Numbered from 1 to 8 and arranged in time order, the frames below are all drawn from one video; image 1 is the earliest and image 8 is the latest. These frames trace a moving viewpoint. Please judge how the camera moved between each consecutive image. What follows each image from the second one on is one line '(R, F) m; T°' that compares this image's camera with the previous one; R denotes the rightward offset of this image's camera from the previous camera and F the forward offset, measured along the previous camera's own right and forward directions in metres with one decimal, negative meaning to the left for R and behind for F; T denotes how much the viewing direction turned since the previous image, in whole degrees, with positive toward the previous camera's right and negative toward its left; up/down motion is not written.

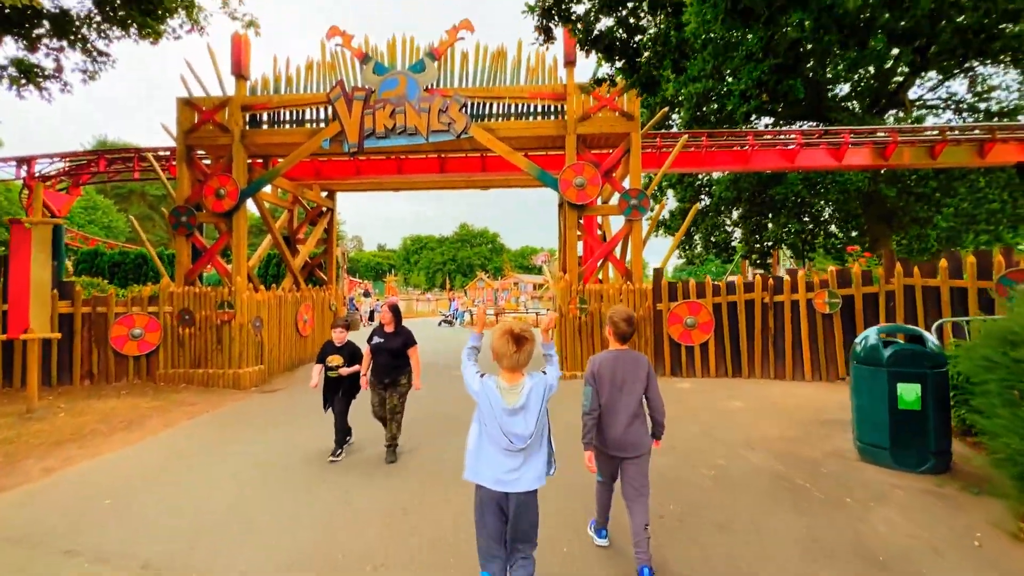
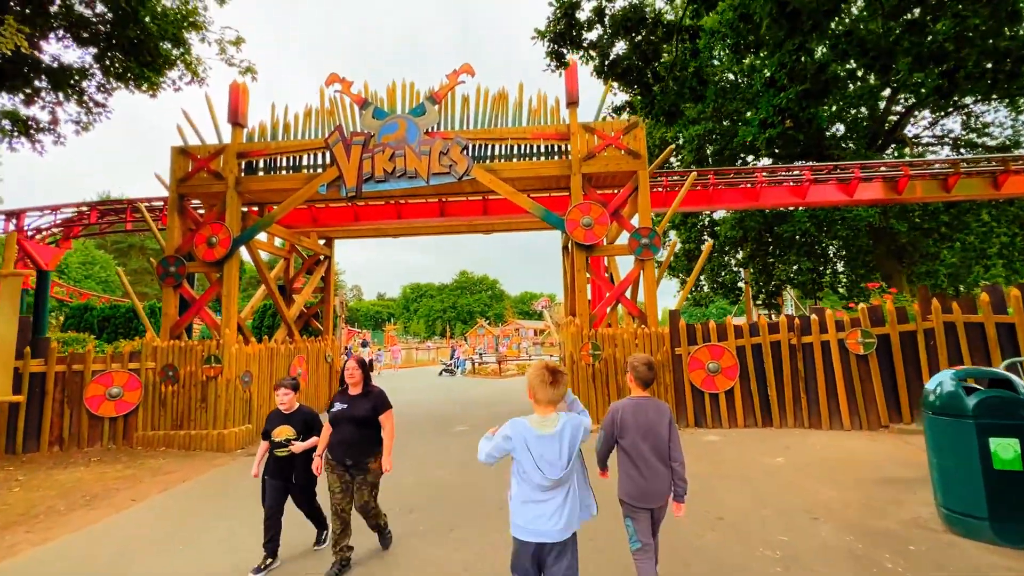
(-0.1, +0.5) m; 0°
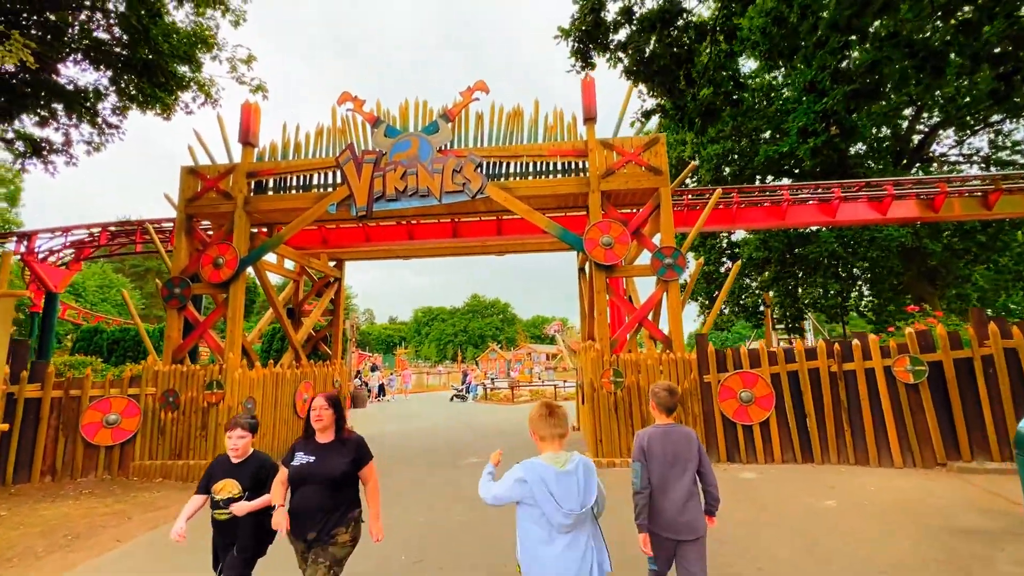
(-0.1, +0.4) m; -1°
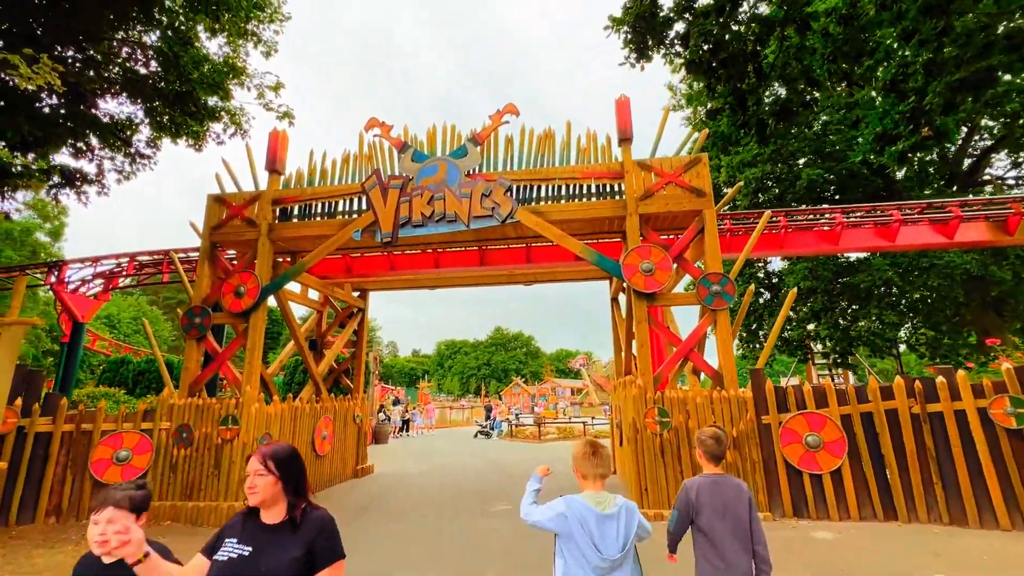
(-0.1, +0.5) m; -3°
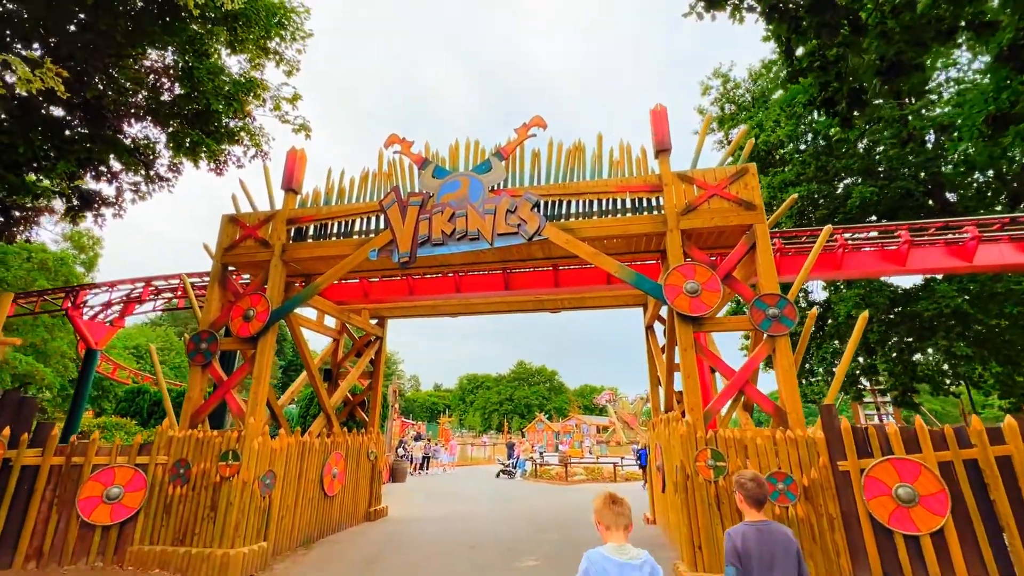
(-0.1, +0.7) m; -3°
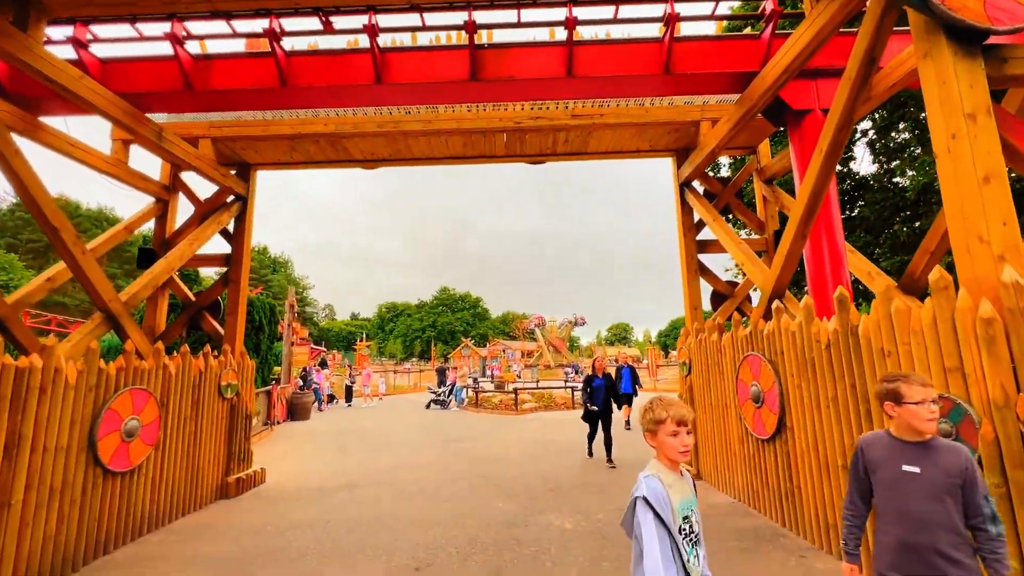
(-0.5, +3.8) m; +10°
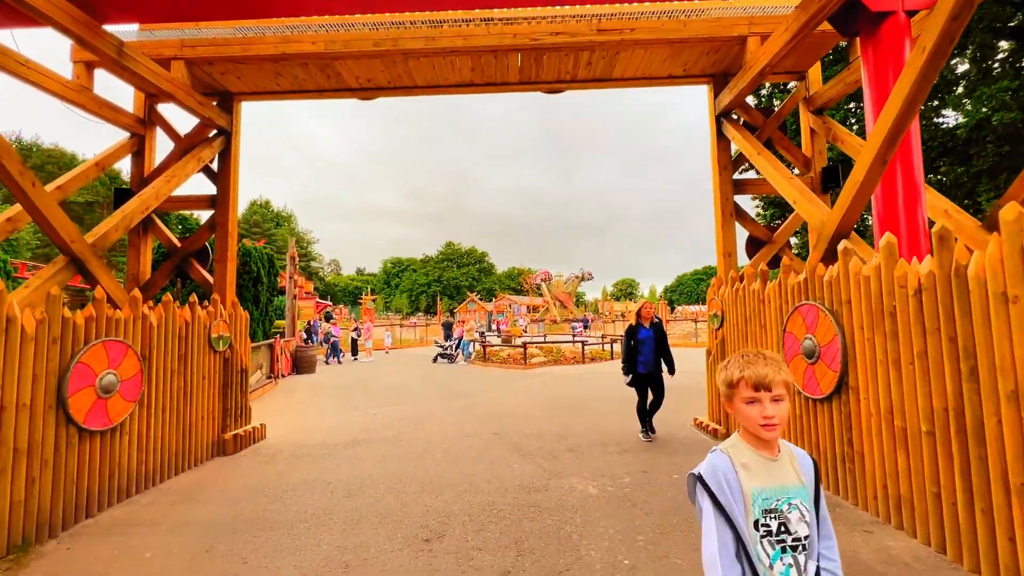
(-0.1, +0.5) m; -1°
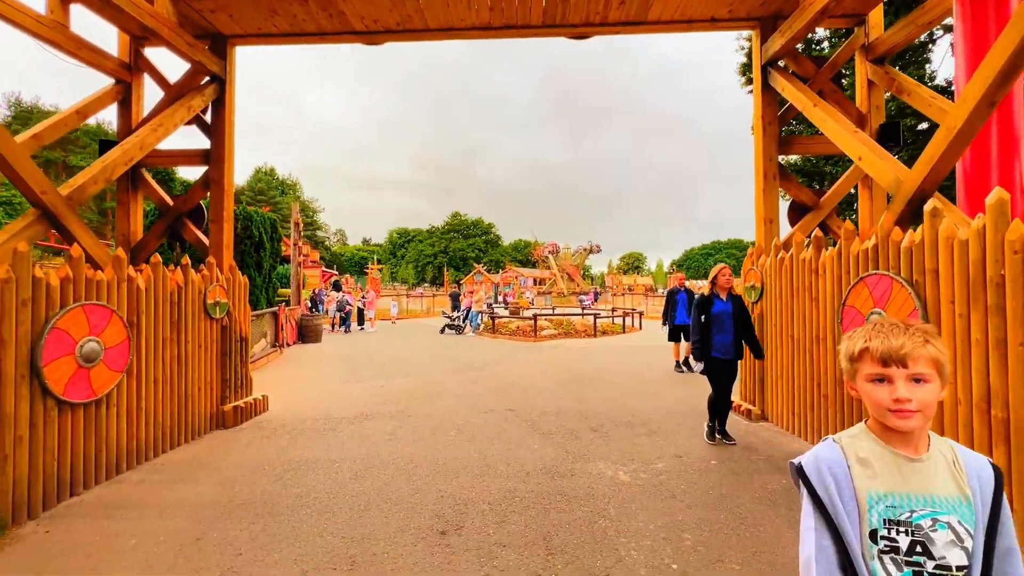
(-0.1, +0.4) m; -1°
